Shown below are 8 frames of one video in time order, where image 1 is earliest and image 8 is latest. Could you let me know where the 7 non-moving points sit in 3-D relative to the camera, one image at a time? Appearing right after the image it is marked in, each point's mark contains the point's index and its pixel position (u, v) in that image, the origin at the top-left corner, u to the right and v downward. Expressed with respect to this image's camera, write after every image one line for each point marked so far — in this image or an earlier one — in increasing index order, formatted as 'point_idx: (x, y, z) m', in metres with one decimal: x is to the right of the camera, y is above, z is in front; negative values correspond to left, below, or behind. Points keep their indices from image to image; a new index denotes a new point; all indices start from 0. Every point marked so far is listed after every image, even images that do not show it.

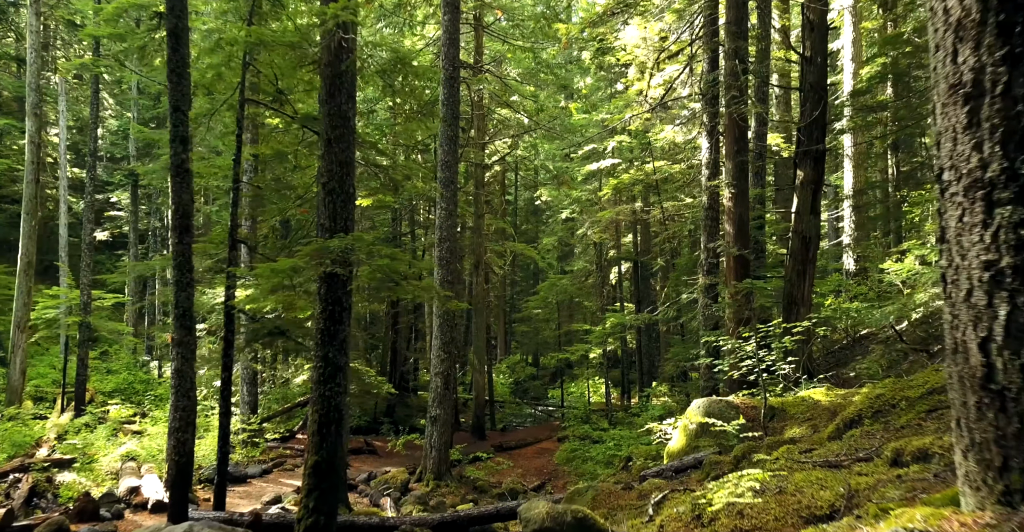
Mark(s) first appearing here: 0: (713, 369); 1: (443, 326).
0: (+3.5, -1.8, +14.4) m
1: (-1.5, -1.3, +17.1) m
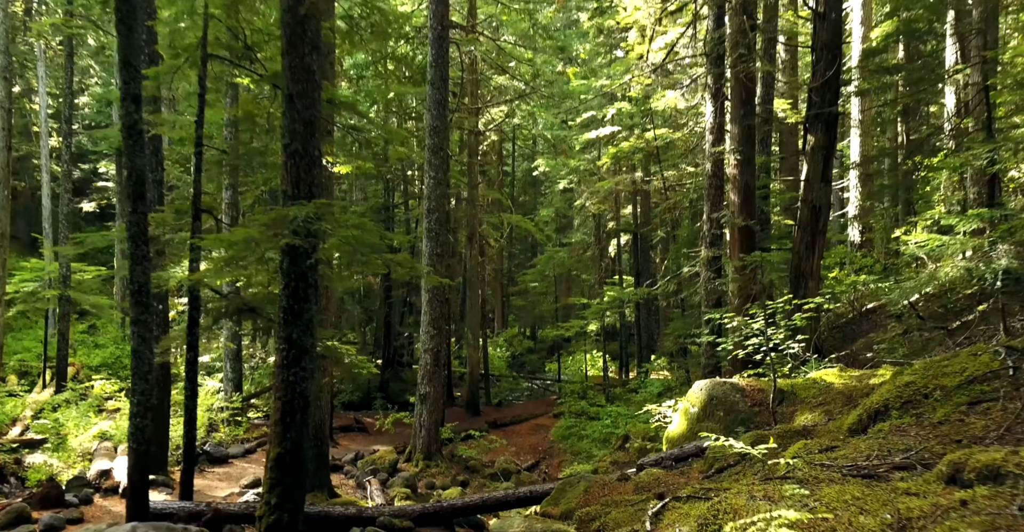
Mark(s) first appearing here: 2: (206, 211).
0: (+3.3, -1.3, +13.6) m
1: (-1.6, -0.7, +16.3) m
2: (-3.6, +0.6, +9.7) m
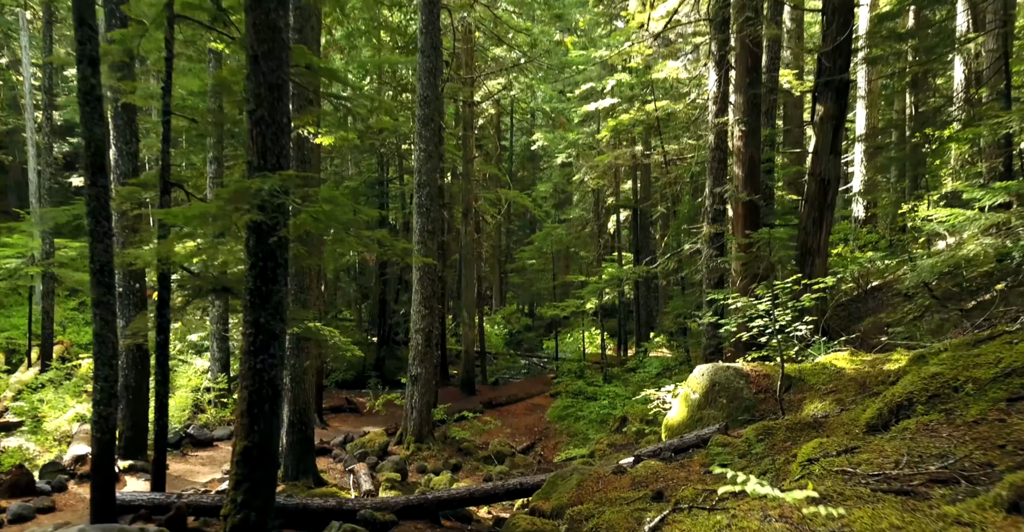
0: (+3.2, -1.0, +13.1) m
1: (-1.7, -0.3, +15.7) m
2: (-3.7, +0.9, +9.1) m
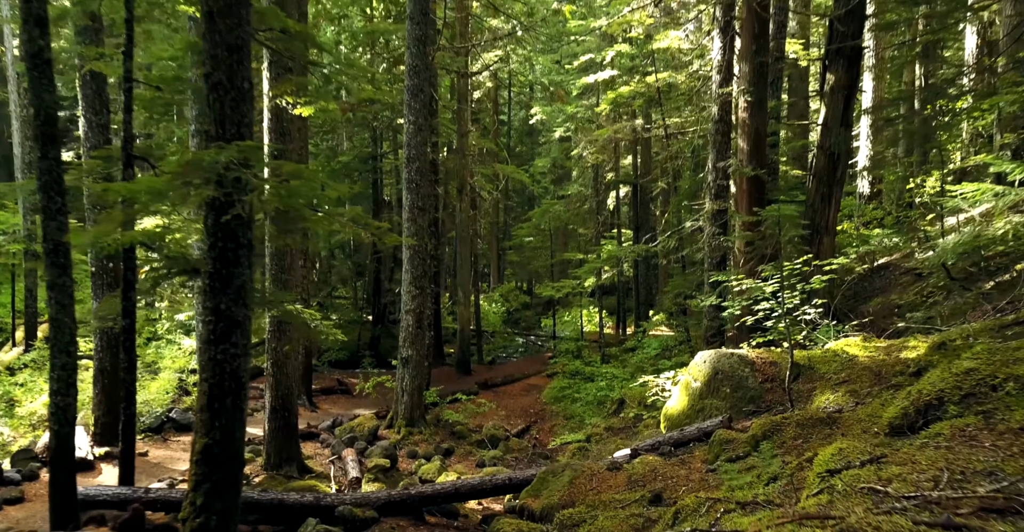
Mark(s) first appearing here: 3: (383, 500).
0: (+3.1, -0.6, +12.5) m
1: (-1.8, +0.1, +15.1) m
2: (-3.8, +1.1, +8.5) m
3: (-1.3, -2.3, +8.3) m
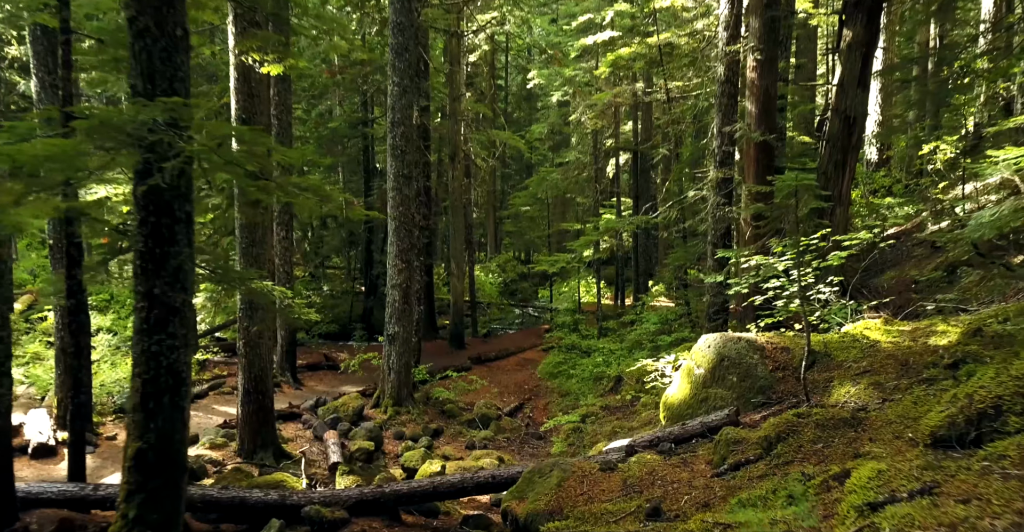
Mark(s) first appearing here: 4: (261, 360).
0: (+3.0, -0.2, +11.7) m
1: (-1.9, +0.6, +14.3) m
2: (-4.0, +1.3, +7.6) m
3: (-1.4, -2.1, +7.5) m
4: (-3.3, -1.2, +10.8) m
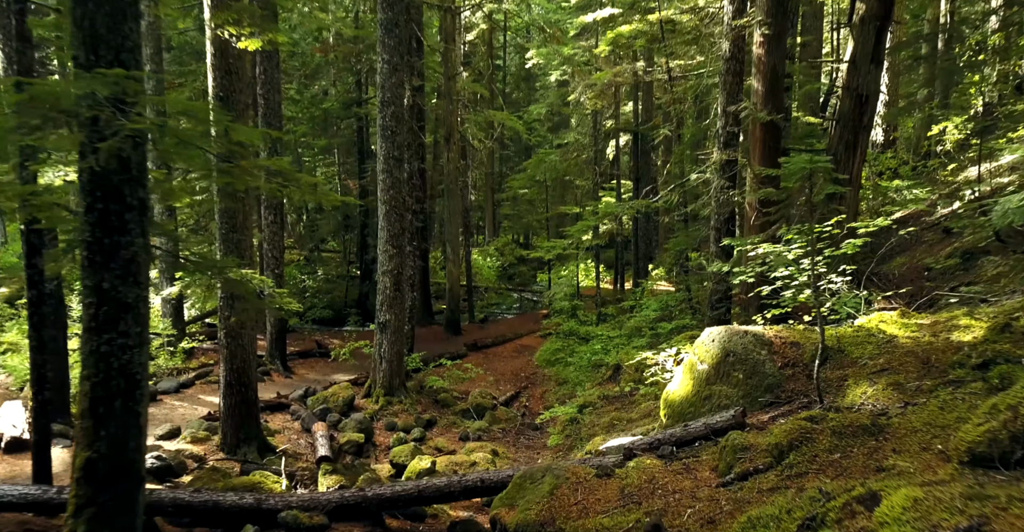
0: (+2.9, -0.1, +11.2) m
1: (-2.0, +0.8, +13.8) m
2: (-4.0, +1.4, +7.1) m
3: (-1.5, -2.0, +7.1) m
4: (-3.3, -1.1, +10.4) m
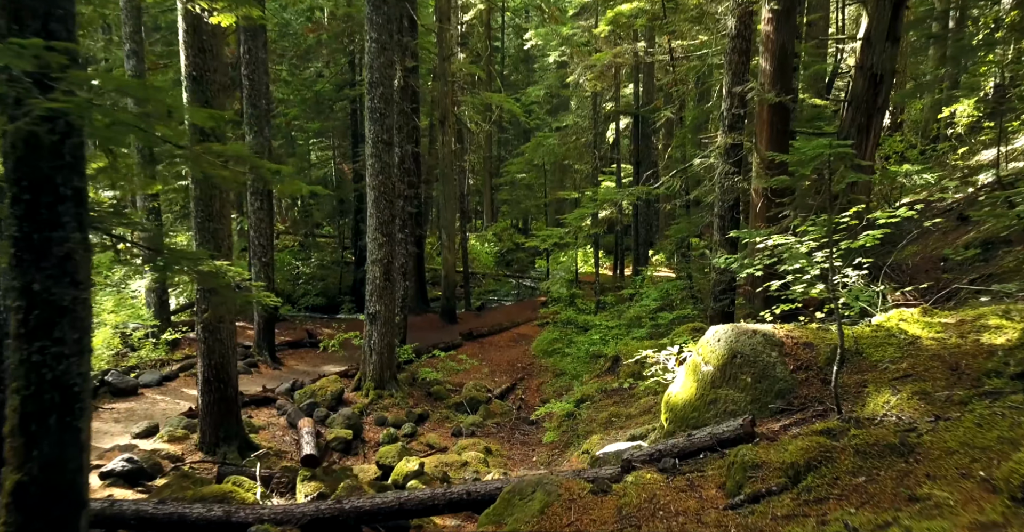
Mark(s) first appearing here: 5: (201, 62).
0: (+2.8, +0.1, +10.7) m
1: (-2.1, +1.0, +13.2) m
2: (-4.1, +1.5, +6.5) m
3: (-1.6, -2.0, +6.6) m
4: (-3.4, -0.9, +9.8) m
5: (-3.4, +2.2, +9.1) m
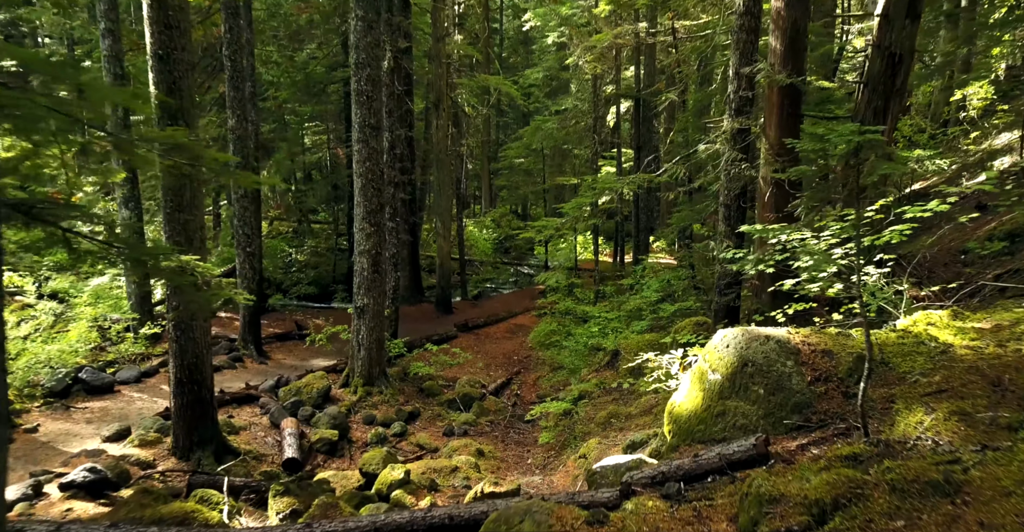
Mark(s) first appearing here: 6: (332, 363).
0: (+2.7, +0.2, +10.0) m
1: (-2.2, +1.2, +12.6) m
2: (-4.2, +1.5, +5.9) m
3: (-1.7, -2.0, +6.0) m
4: (-3.5, -0.9, +9.2) m
5: (-3.5, +2.3, +8.5) m
6: (-3.2, -1.7, +14.7) m
